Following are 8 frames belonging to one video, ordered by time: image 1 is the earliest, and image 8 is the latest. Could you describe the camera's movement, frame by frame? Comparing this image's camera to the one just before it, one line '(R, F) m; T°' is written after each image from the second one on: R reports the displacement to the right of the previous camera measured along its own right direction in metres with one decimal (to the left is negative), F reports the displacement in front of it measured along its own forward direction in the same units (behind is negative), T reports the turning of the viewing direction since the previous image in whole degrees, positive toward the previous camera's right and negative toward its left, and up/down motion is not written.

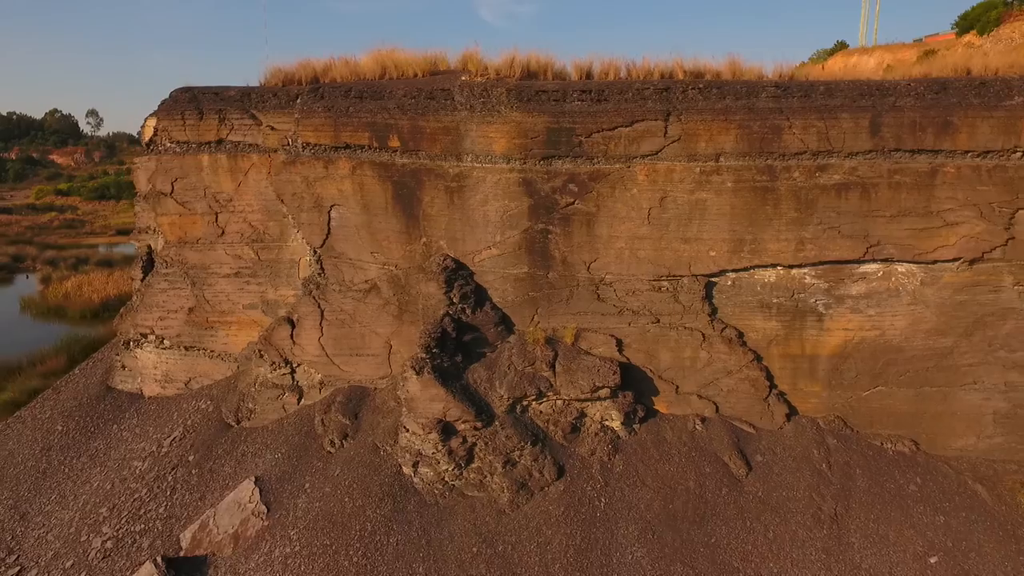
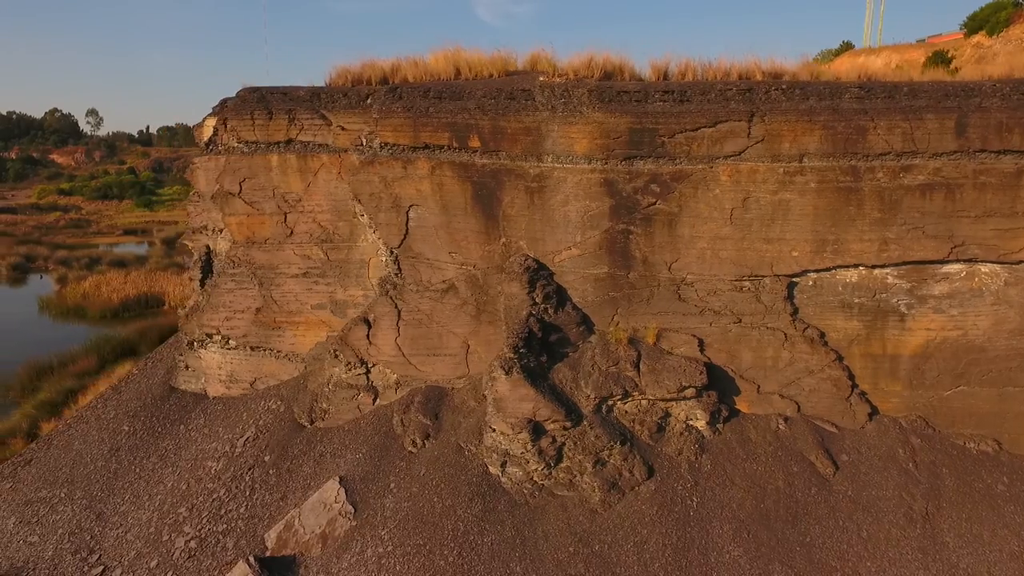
(-0.8, 0.0) m; 0°
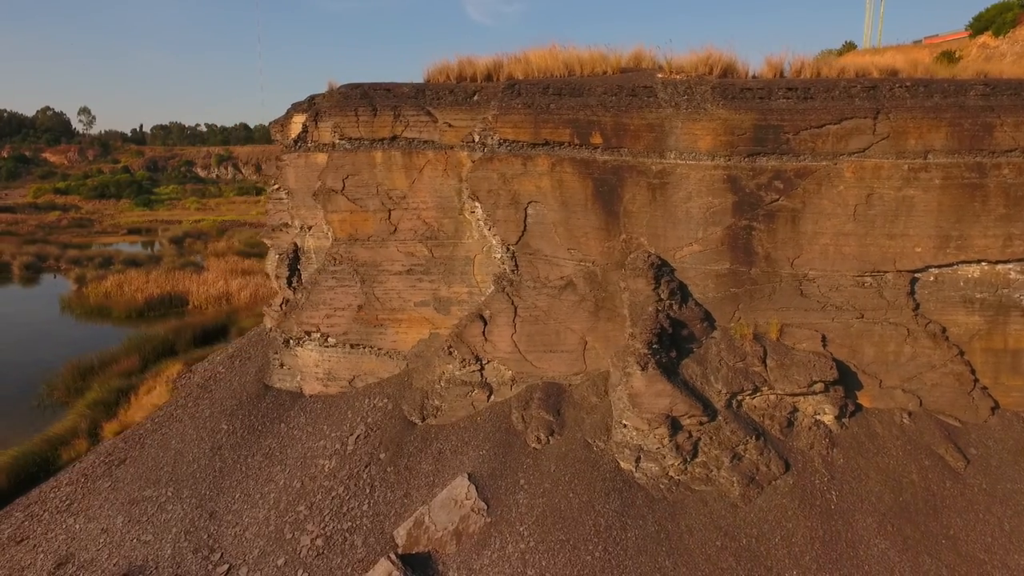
(-1.2, 0.0) m; +1°
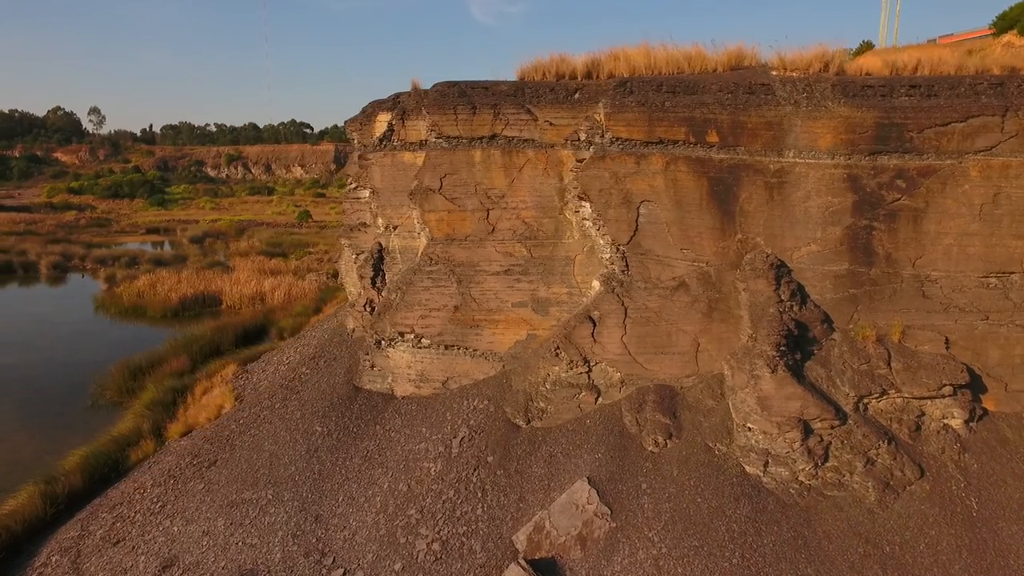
(-1.0, +0.1) m; 0°
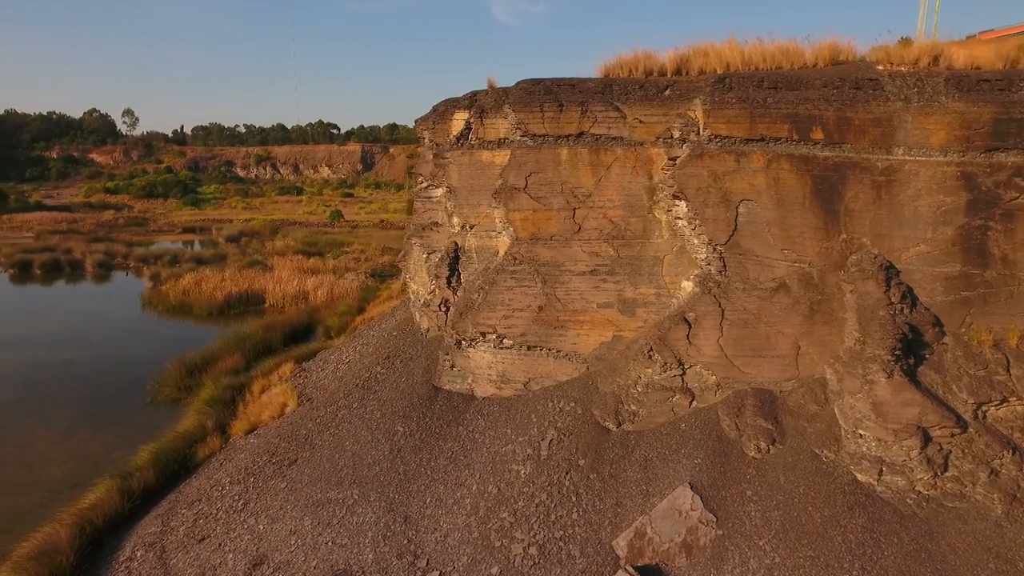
(-0.7, +0.1) m; -2°
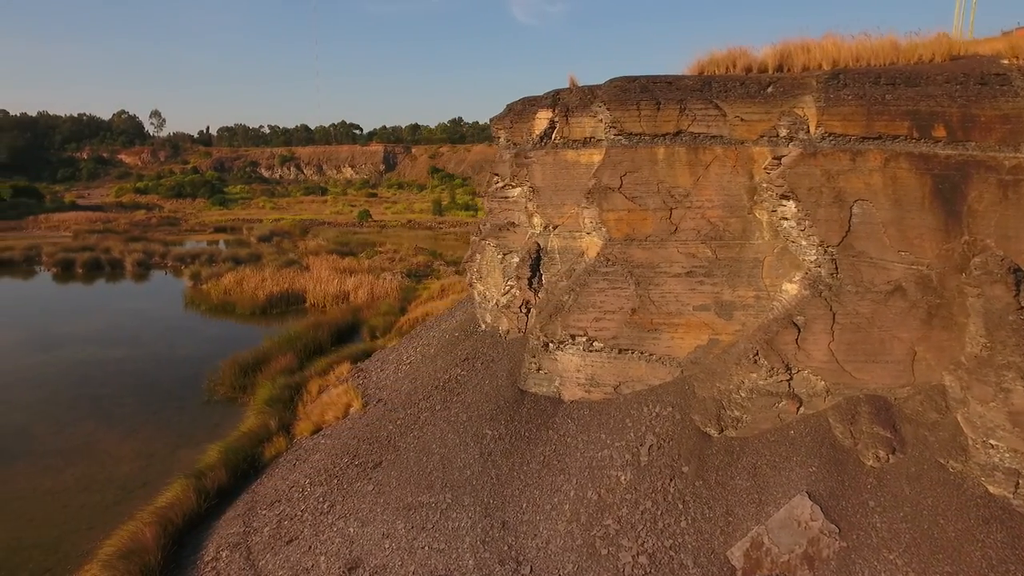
(-0.8, +0.1) m; -2°
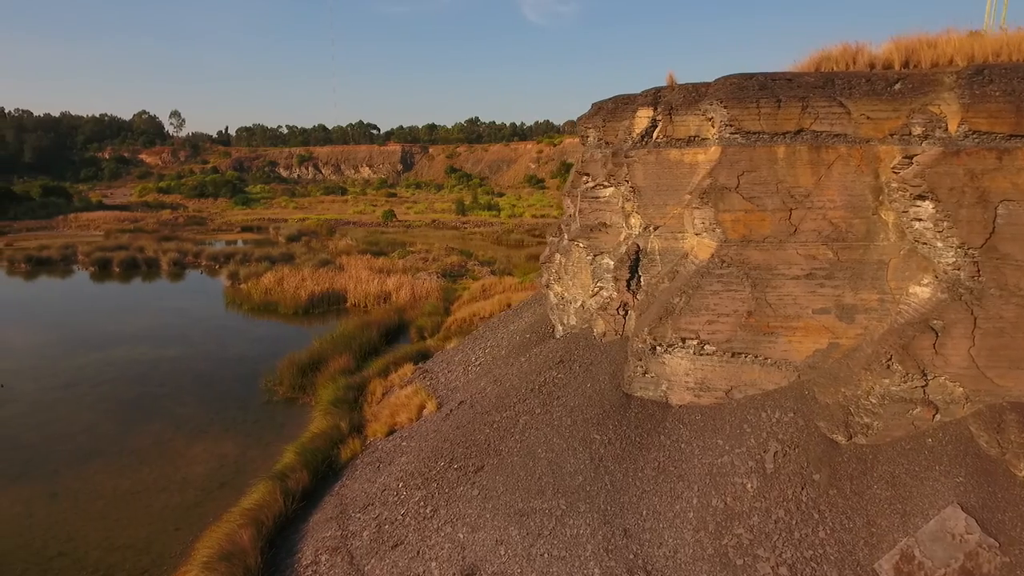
(-1.0, +0.1) m; -1°
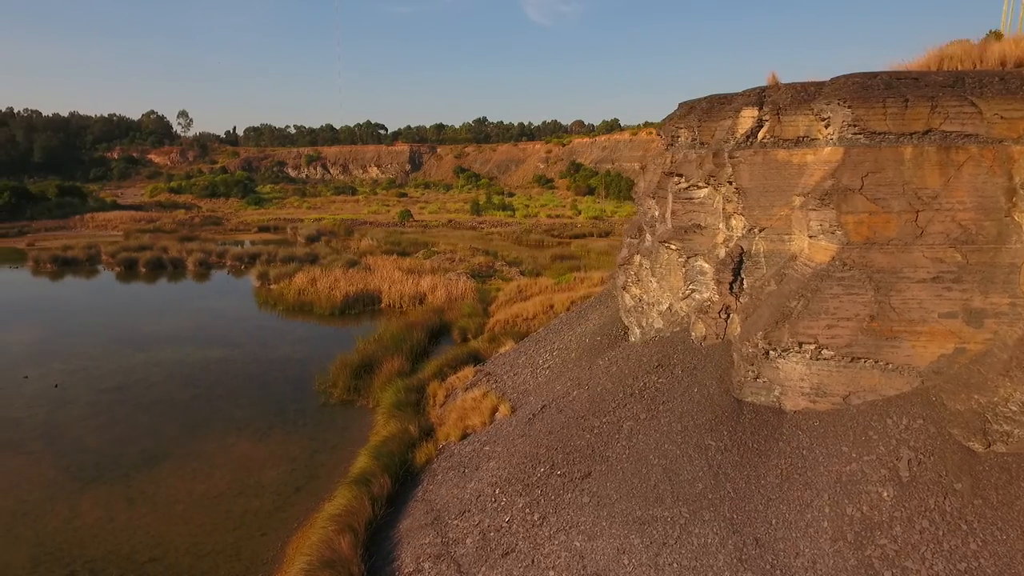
(-1.1, +0.1) m; 0°
